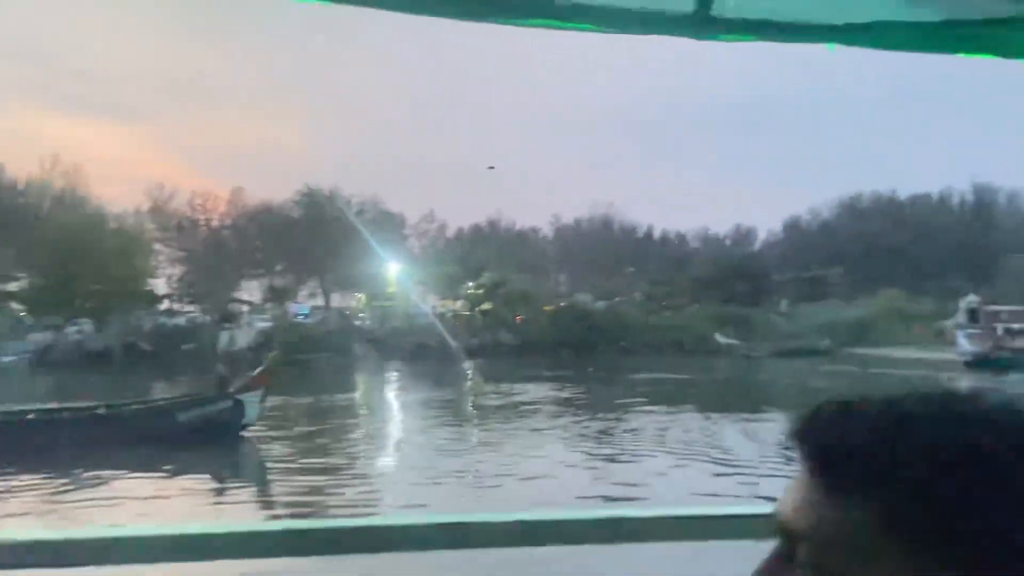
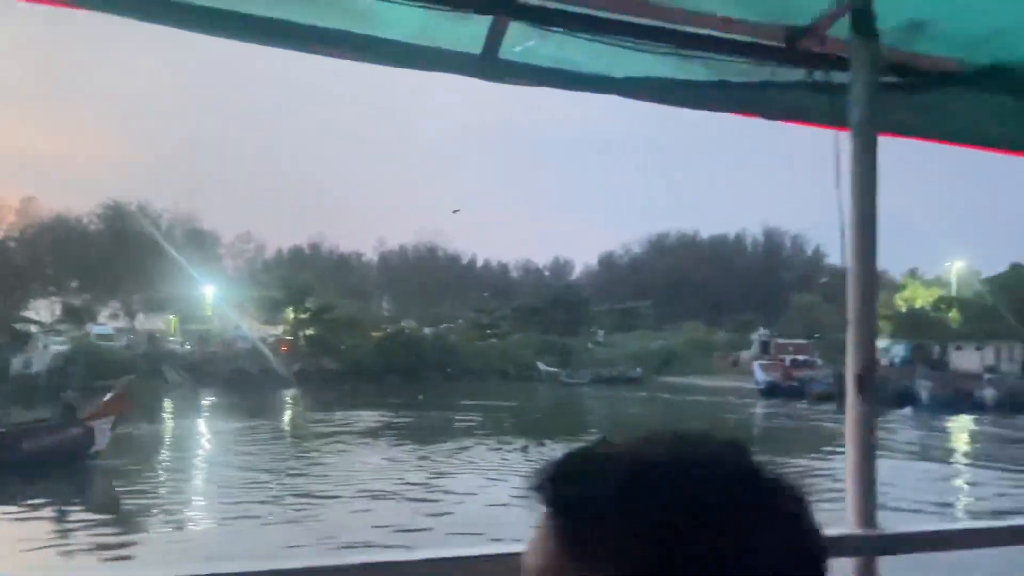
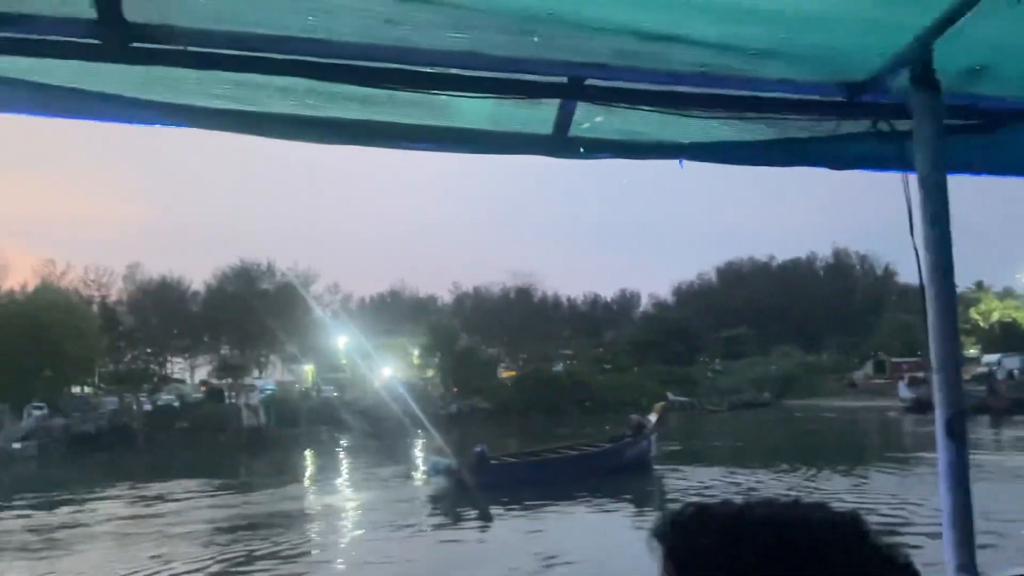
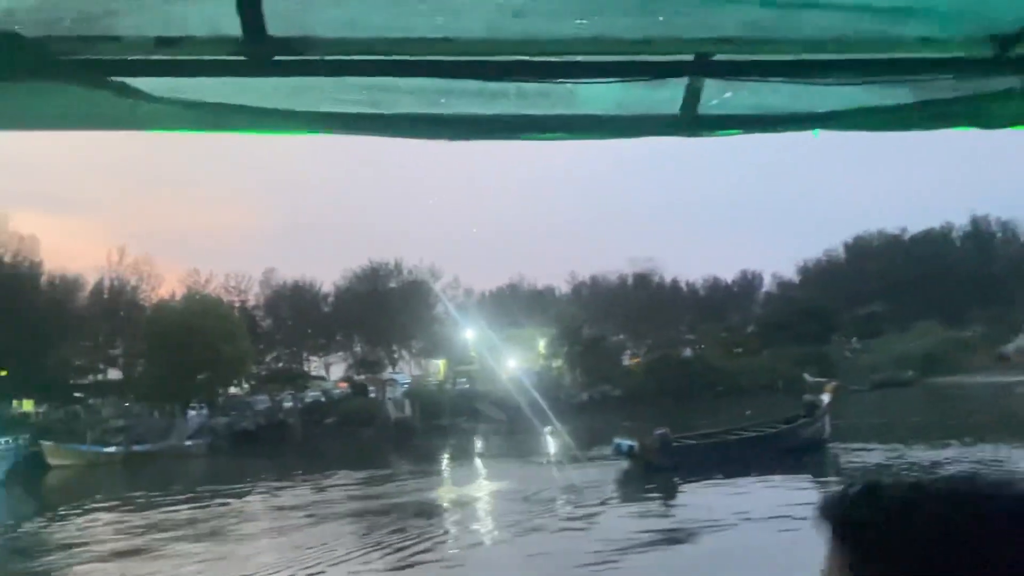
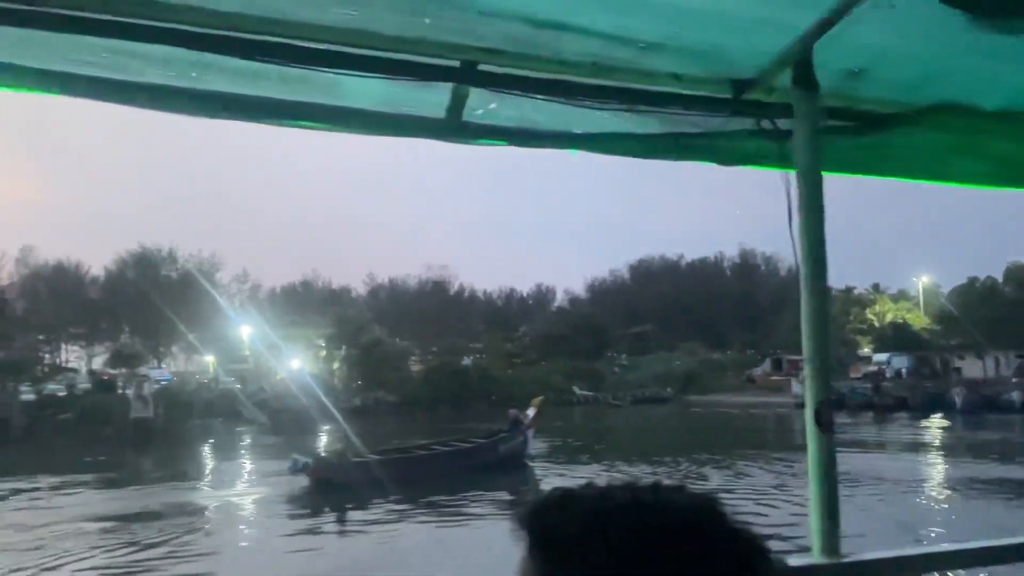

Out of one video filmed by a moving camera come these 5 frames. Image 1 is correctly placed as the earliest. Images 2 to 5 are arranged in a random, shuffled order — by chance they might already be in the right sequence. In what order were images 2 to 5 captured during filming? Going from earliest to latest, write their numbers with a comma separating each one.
2, 5, 3, 4
